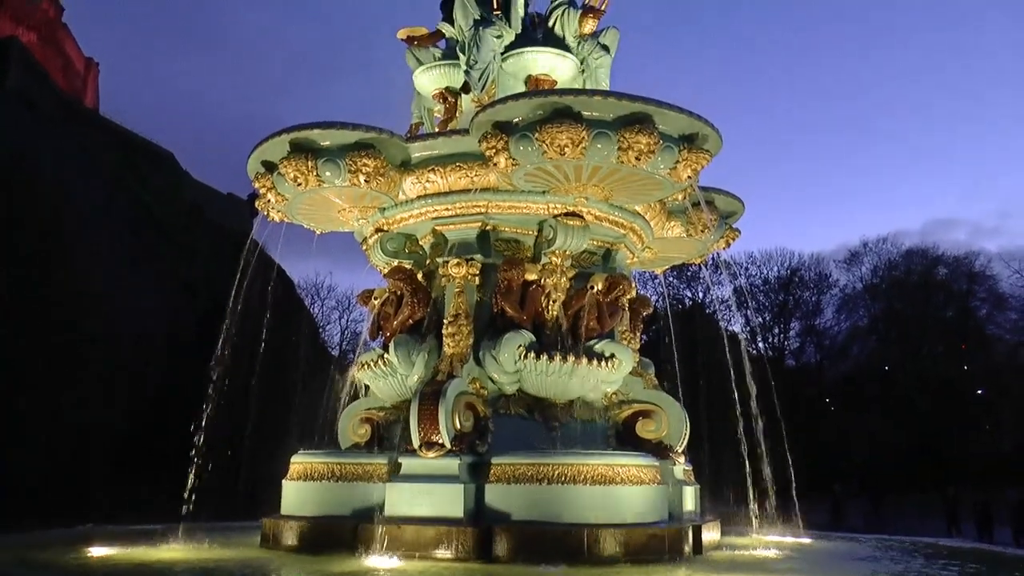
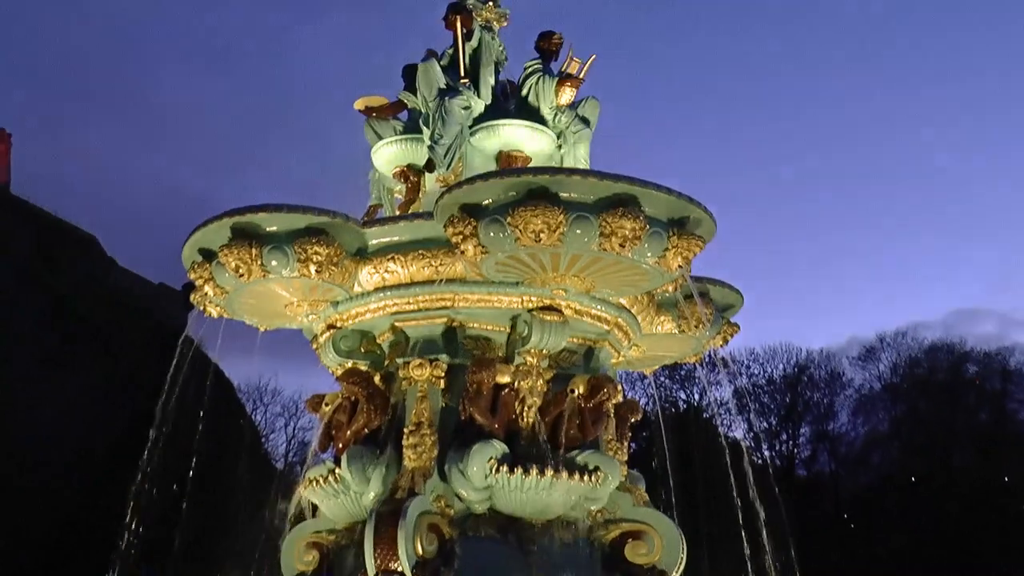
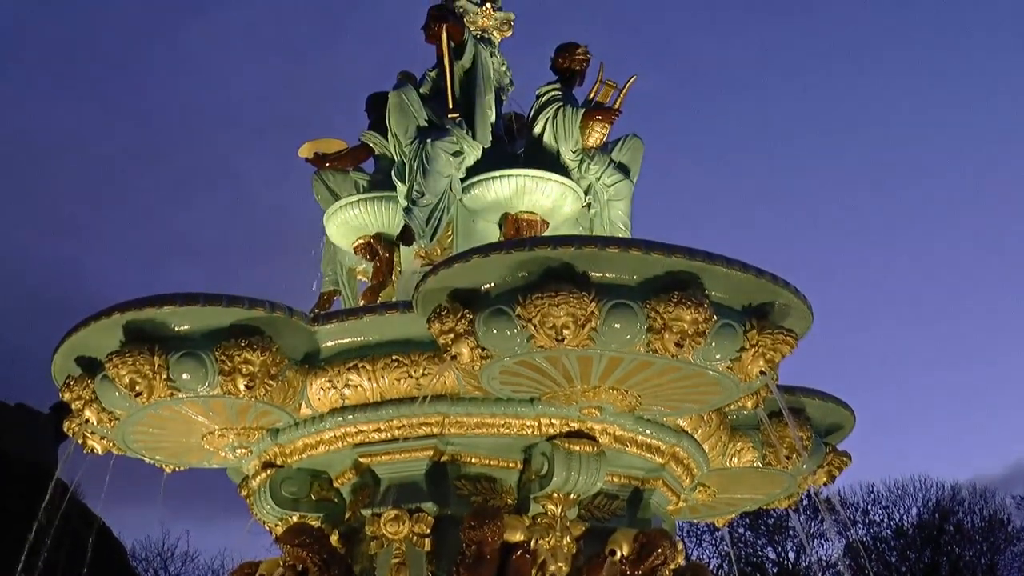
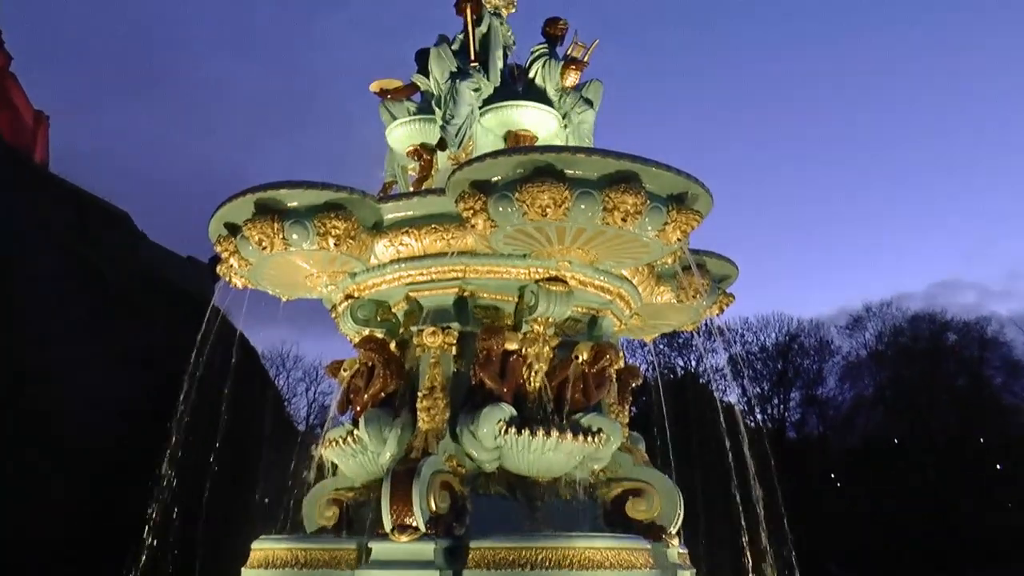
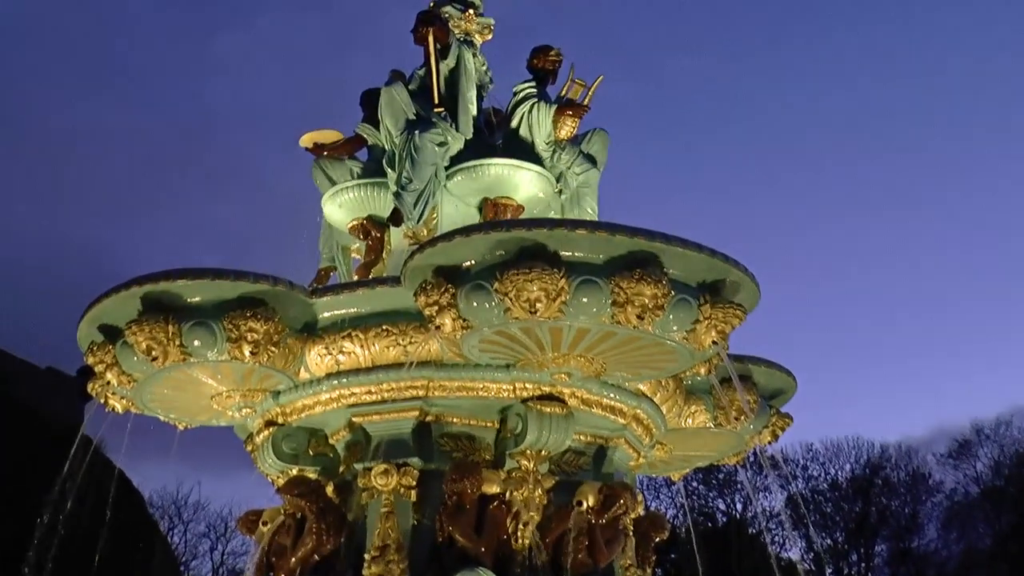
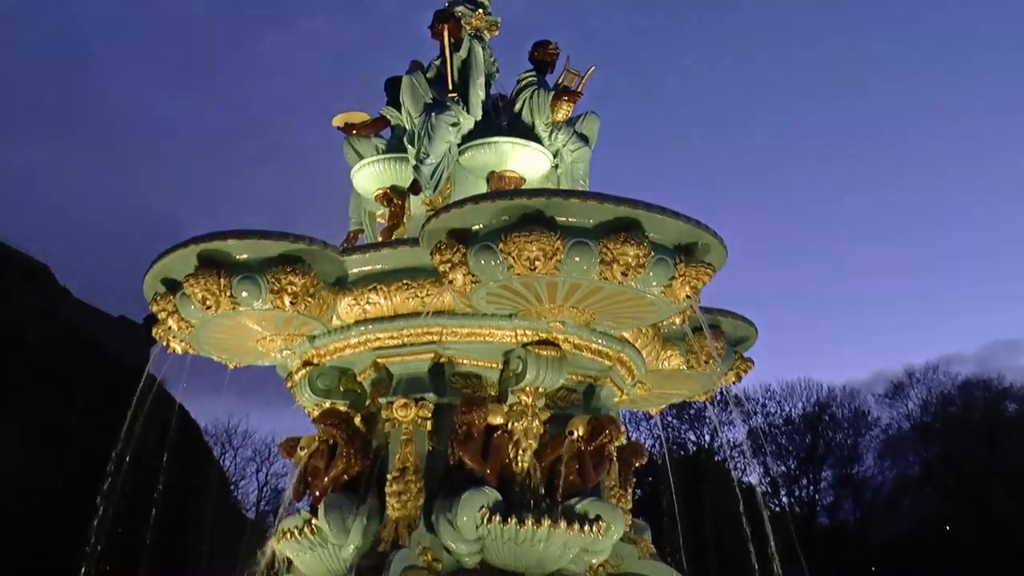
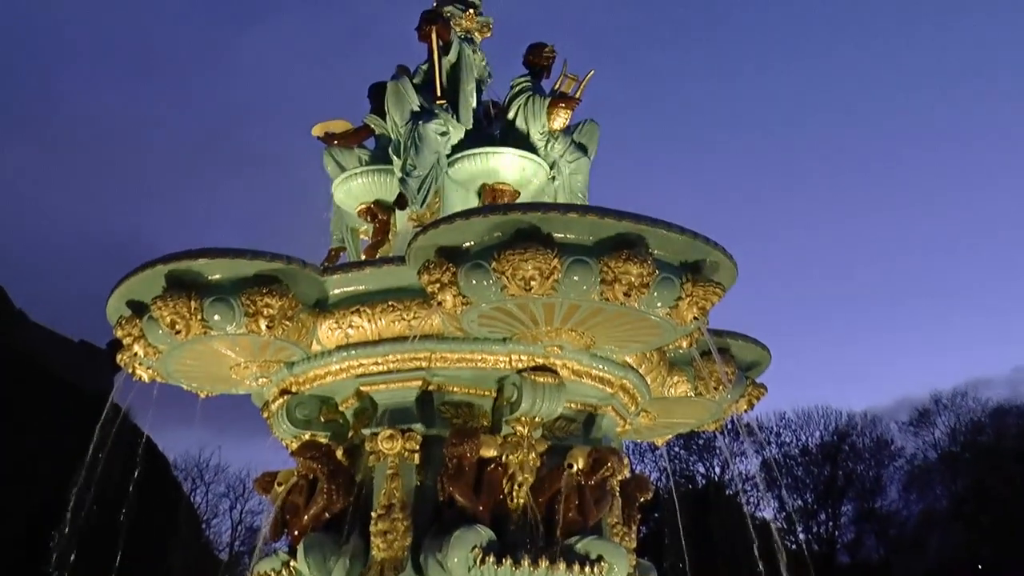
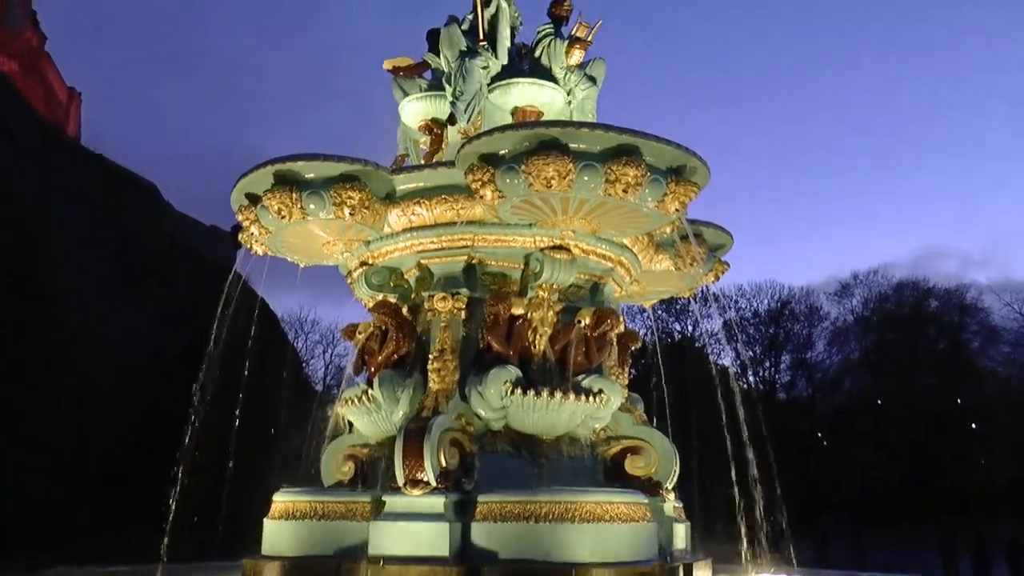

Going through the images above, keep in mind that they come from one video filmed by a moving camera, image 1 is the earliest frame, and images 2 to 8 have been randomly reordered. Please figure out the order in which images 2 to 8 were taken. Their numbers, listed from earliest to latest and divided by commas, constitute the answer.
8, 4, 2, 6, 7, 5, 3
